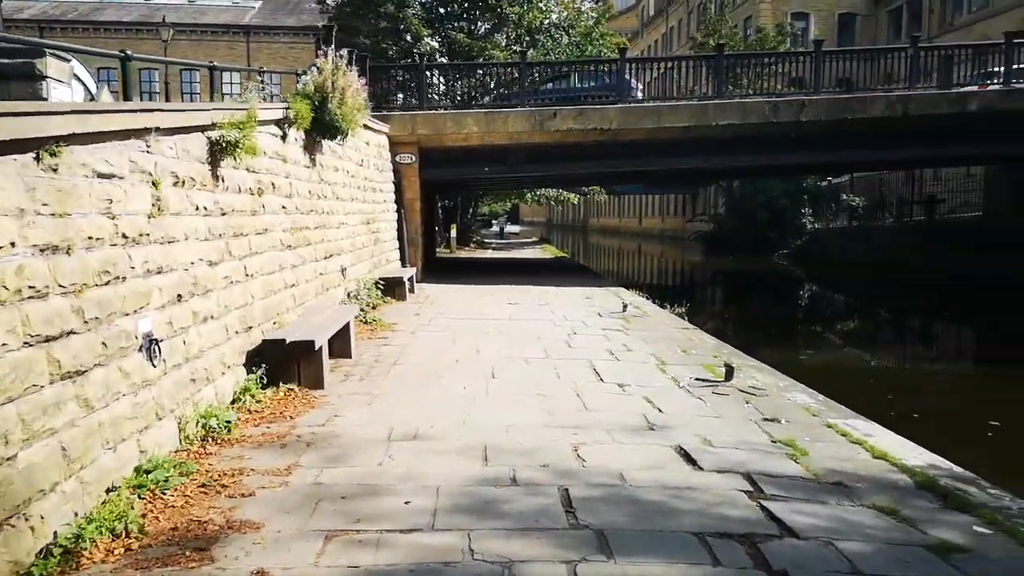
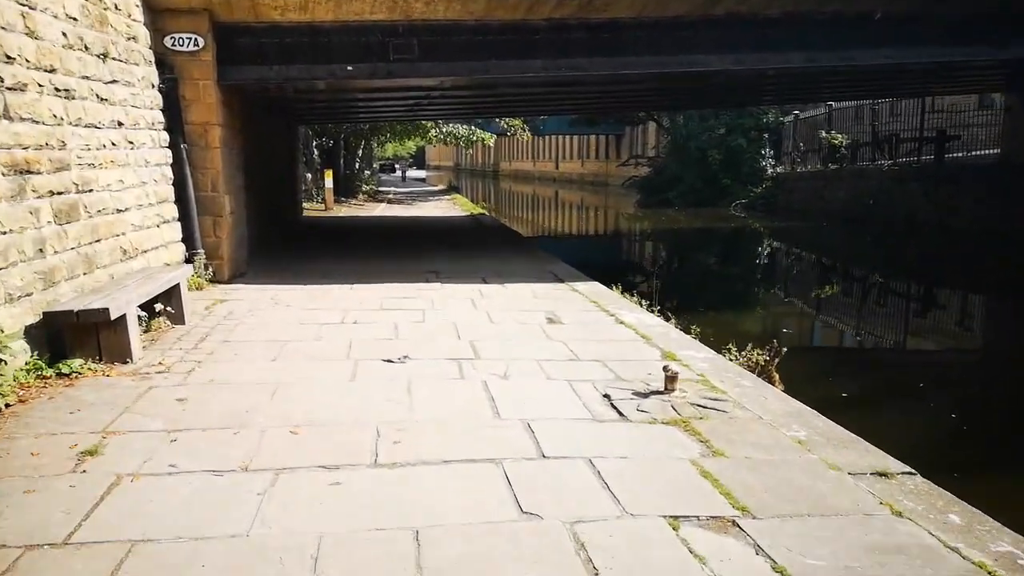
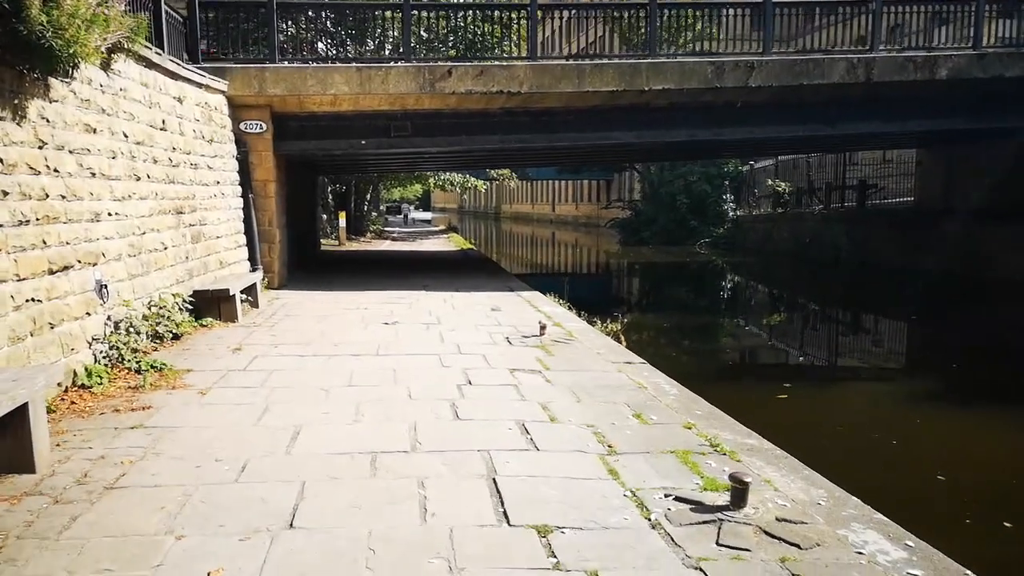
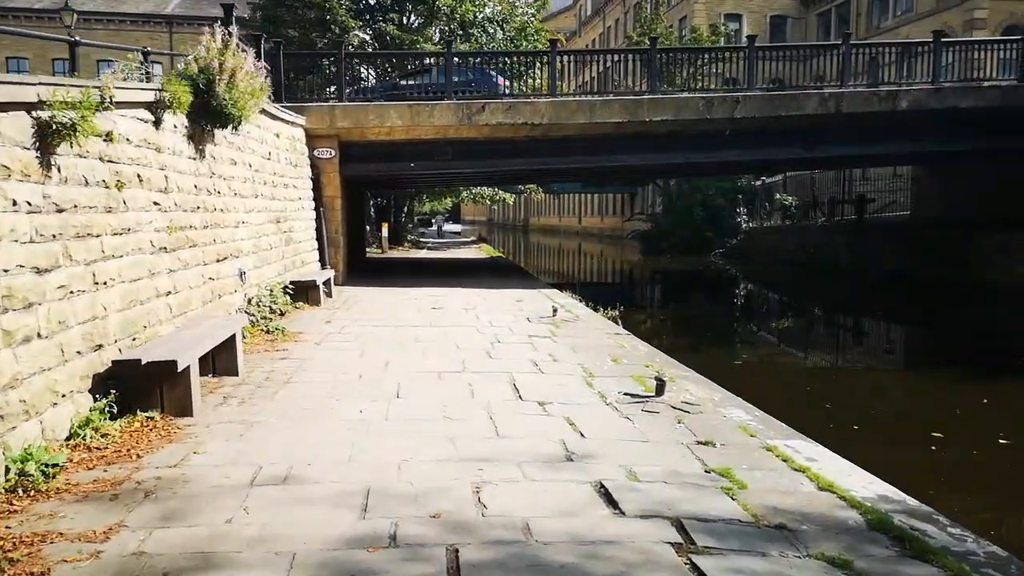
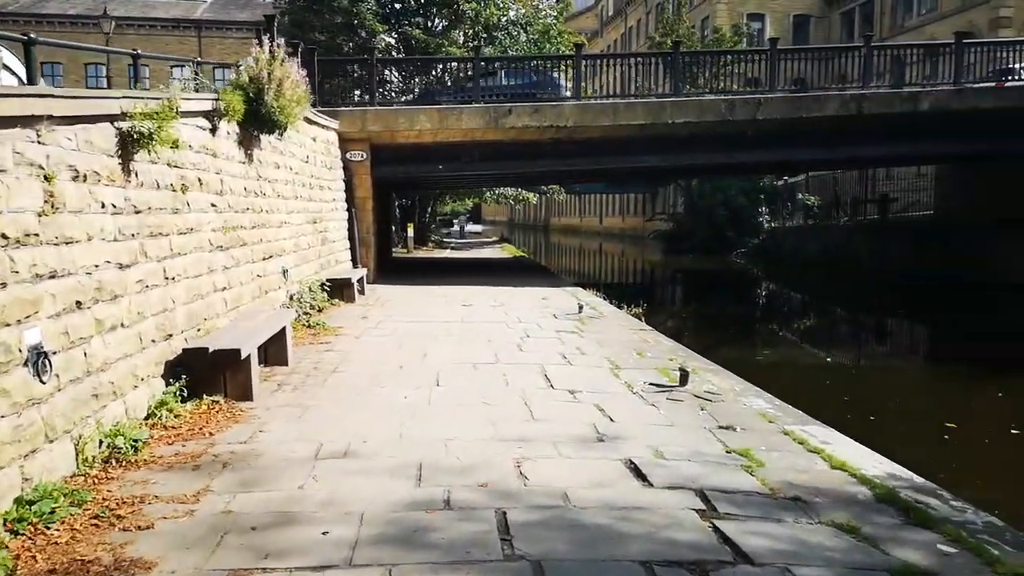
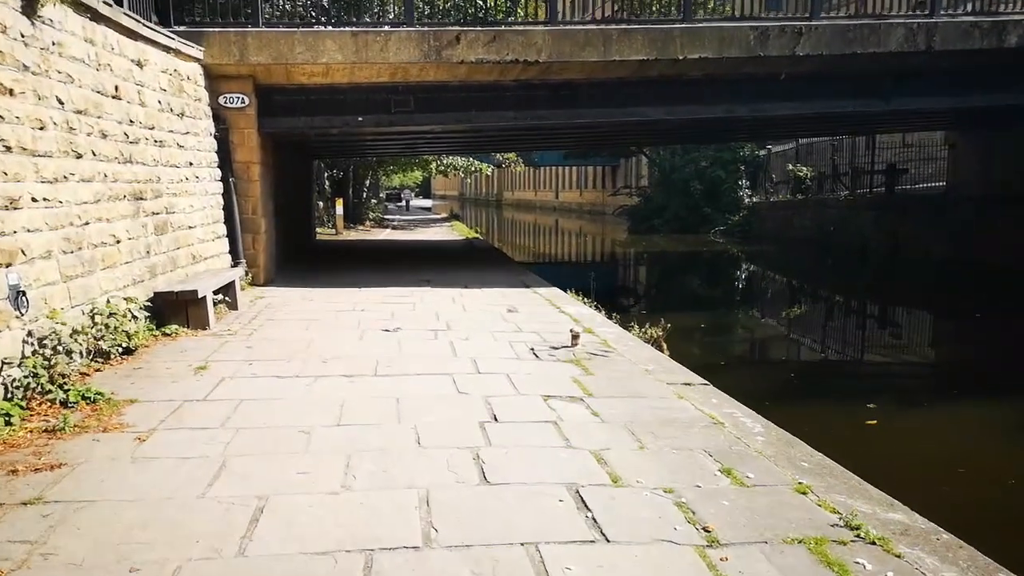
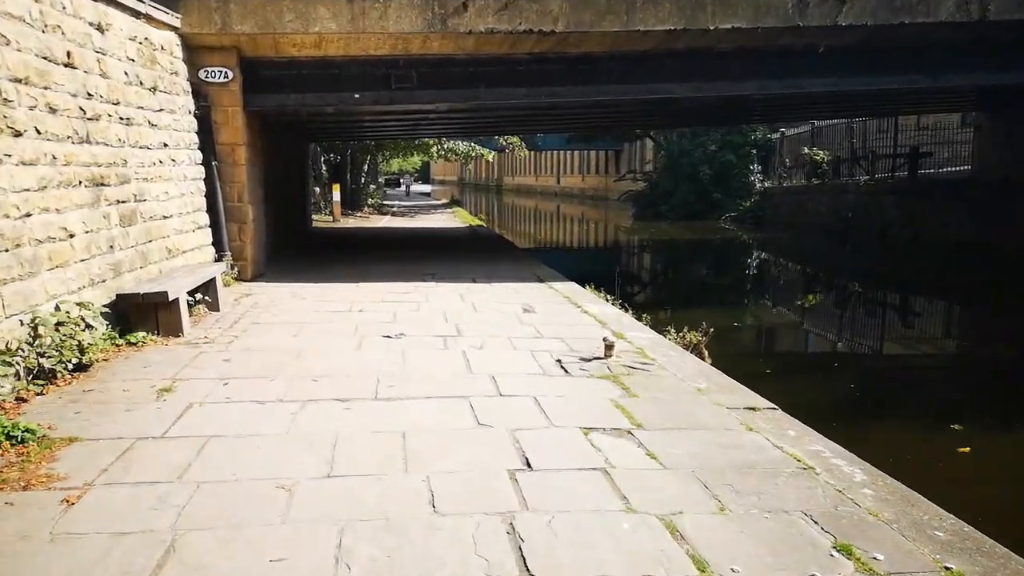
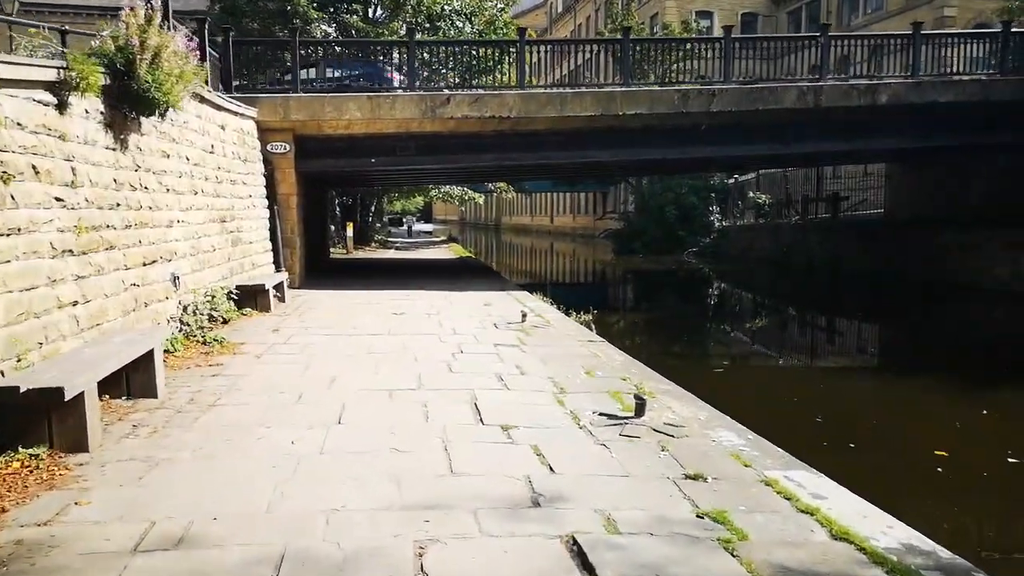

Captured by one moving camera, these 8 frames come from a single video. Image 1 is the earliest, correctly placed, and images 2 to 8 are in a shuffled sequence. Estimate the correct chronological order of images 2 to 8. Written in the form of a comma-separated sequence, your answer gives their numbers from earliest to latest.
5, 4, 8, 3, 6, 7, 2
